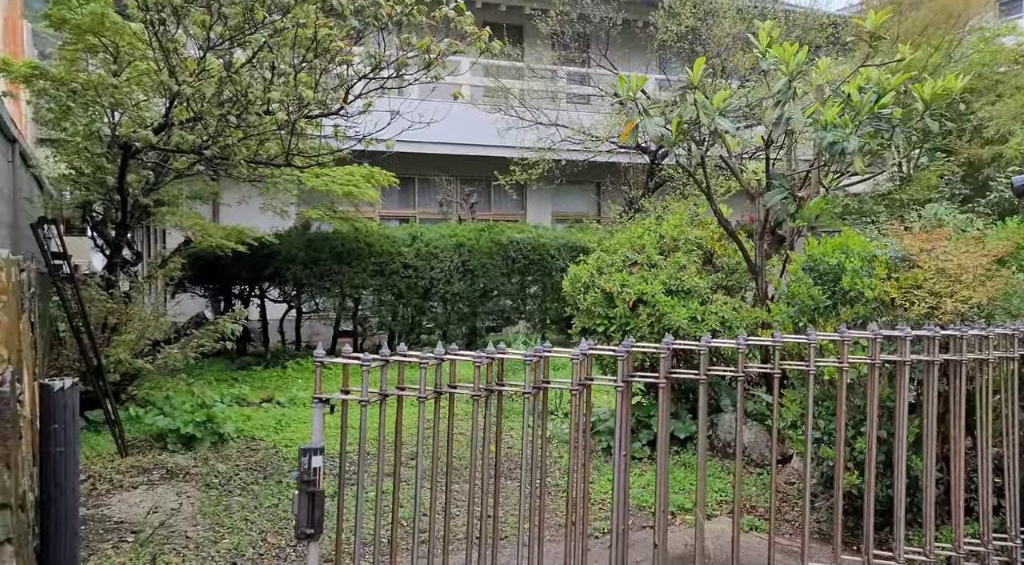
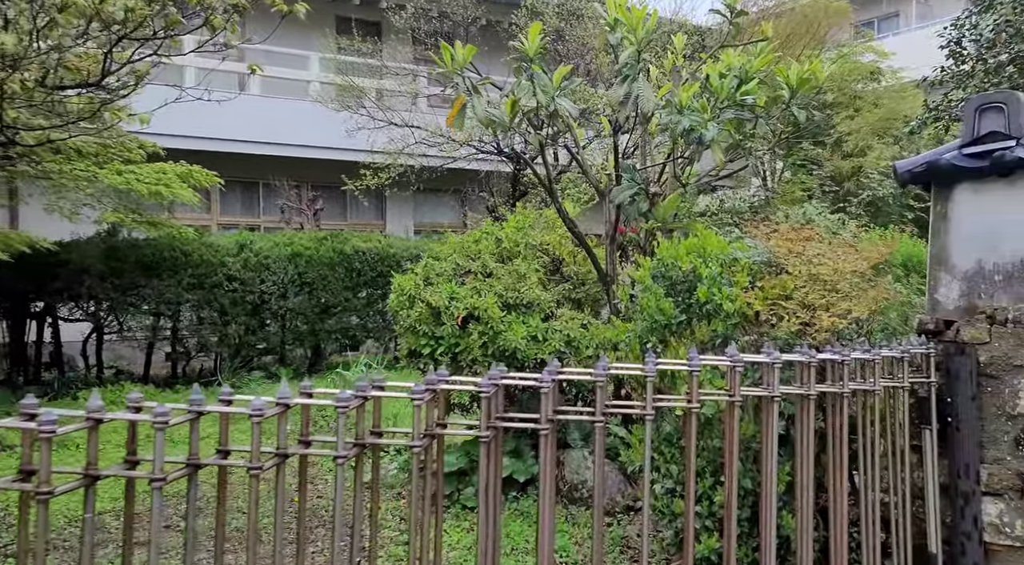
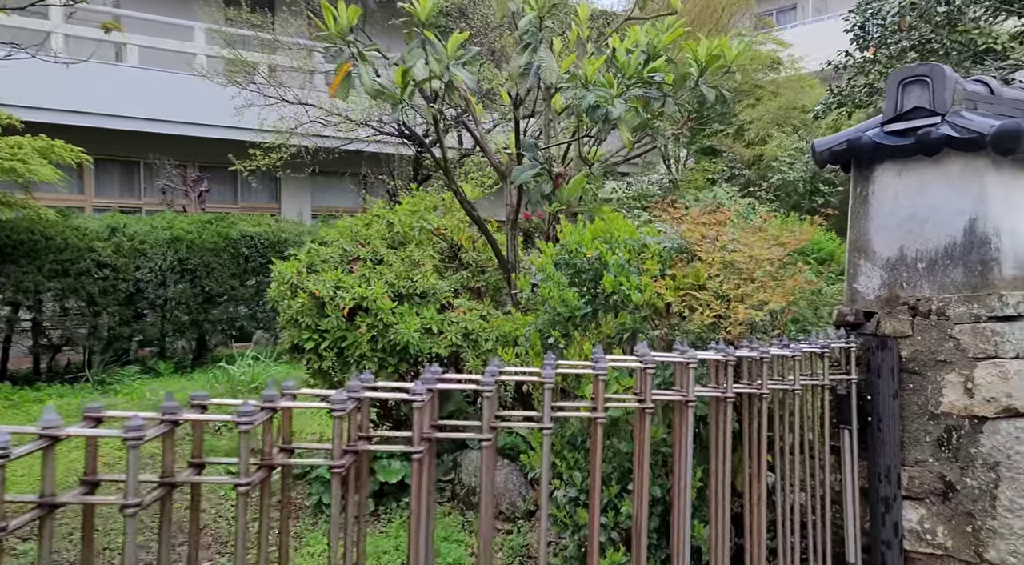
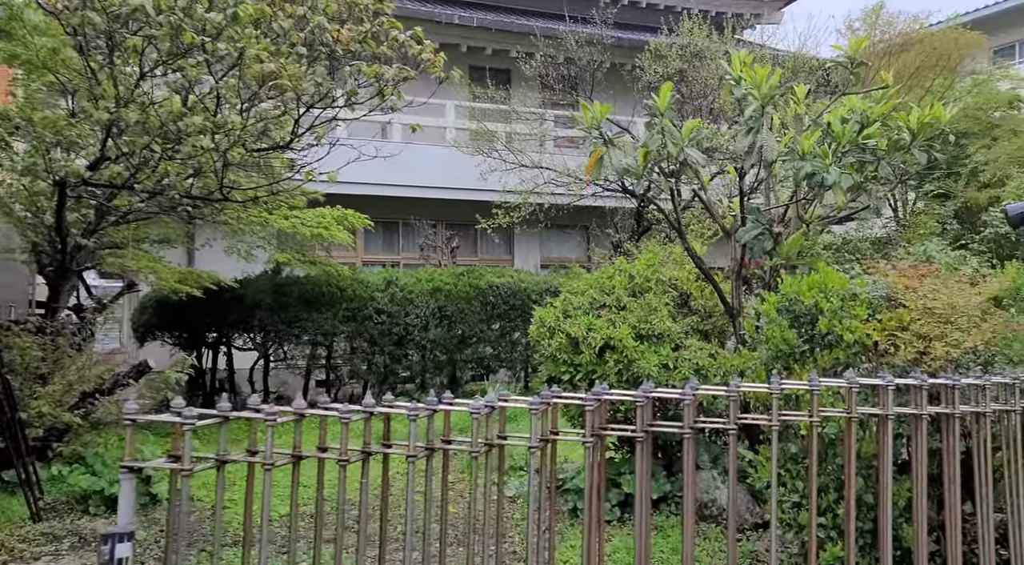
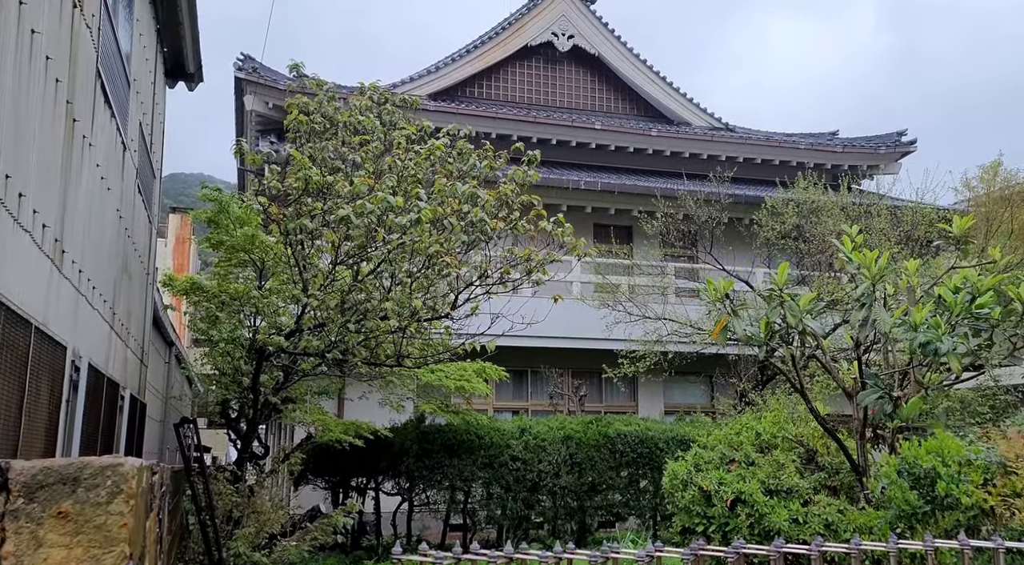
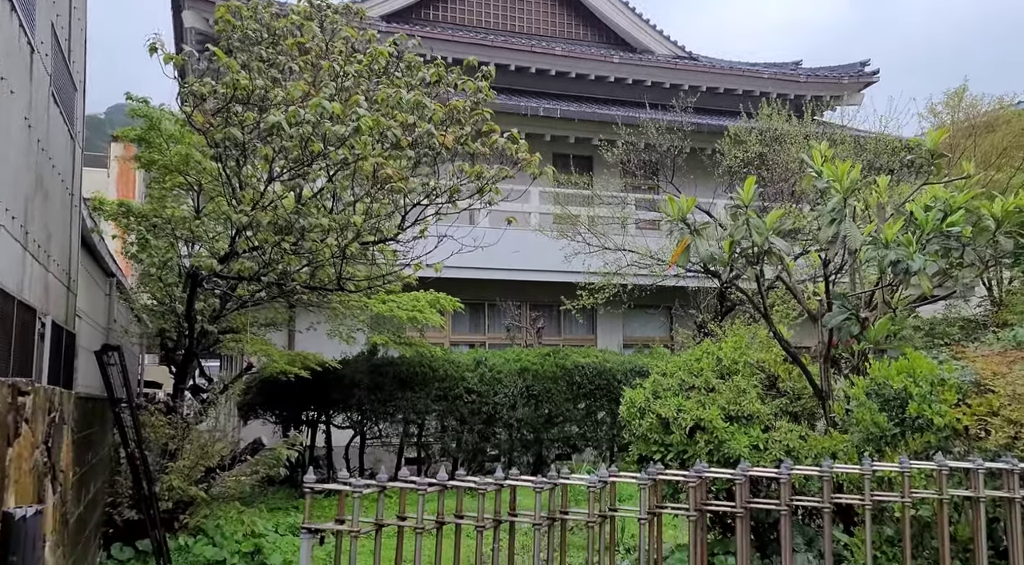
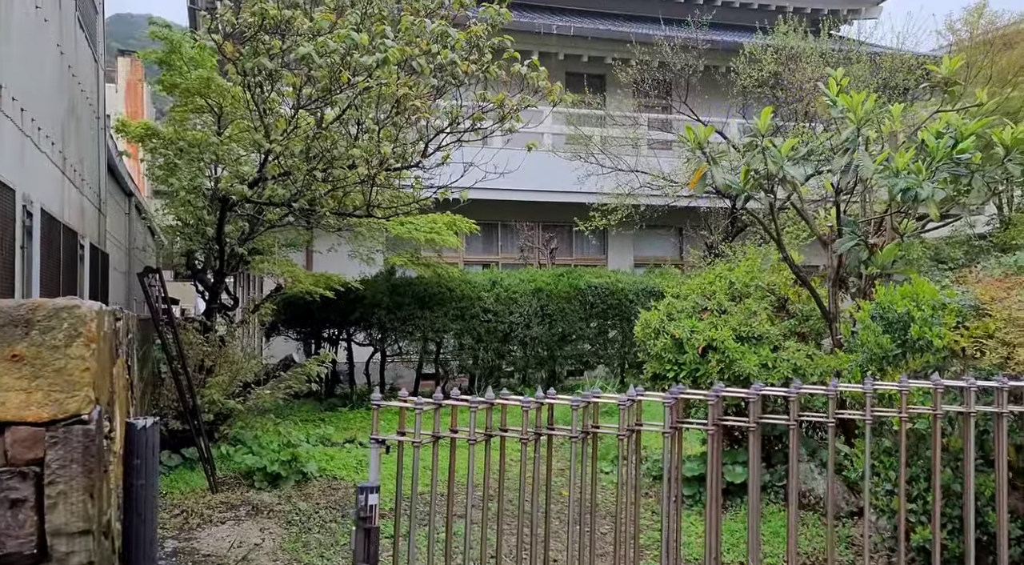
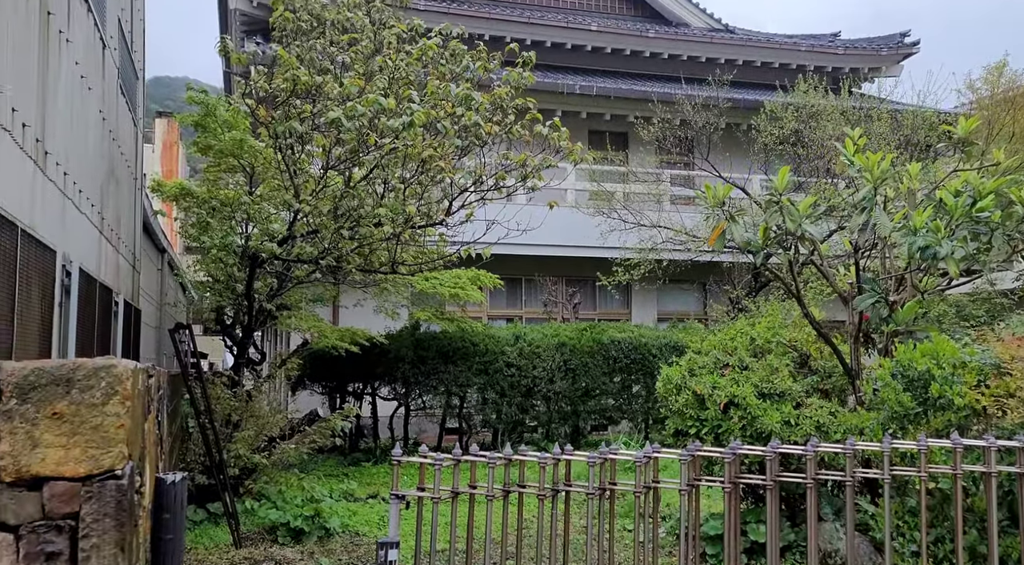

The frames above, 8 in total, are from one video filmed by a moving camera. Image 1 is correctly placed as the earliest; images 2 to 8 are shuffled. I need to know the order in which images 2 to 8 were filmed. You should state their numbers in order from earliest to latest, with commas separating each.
7, 8, 5, 6, 4, 2, 3
